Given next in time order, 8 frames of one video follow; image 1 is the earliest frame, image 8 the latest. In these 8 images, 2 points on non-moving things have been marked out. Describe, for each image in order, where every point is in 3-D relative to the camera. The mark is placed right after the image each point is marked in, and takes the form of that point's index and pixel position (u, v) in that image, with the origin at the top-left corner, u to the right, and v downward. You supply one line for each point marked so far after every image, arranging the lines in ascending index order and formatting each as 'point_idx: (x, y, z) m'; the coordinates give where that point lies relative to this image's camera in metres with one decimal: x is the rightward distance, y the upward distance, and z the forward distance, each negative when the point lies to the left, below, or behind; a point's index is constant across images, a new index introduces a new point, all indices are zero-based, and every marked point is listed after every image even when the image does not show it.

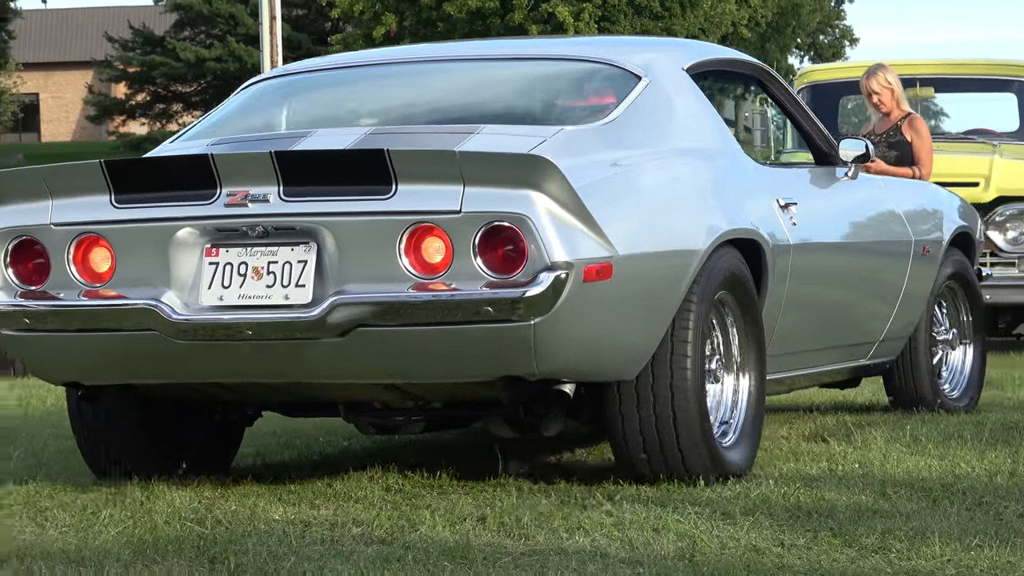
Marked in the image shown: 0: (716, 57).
0: (+1.2, +1.4, +5.8) m
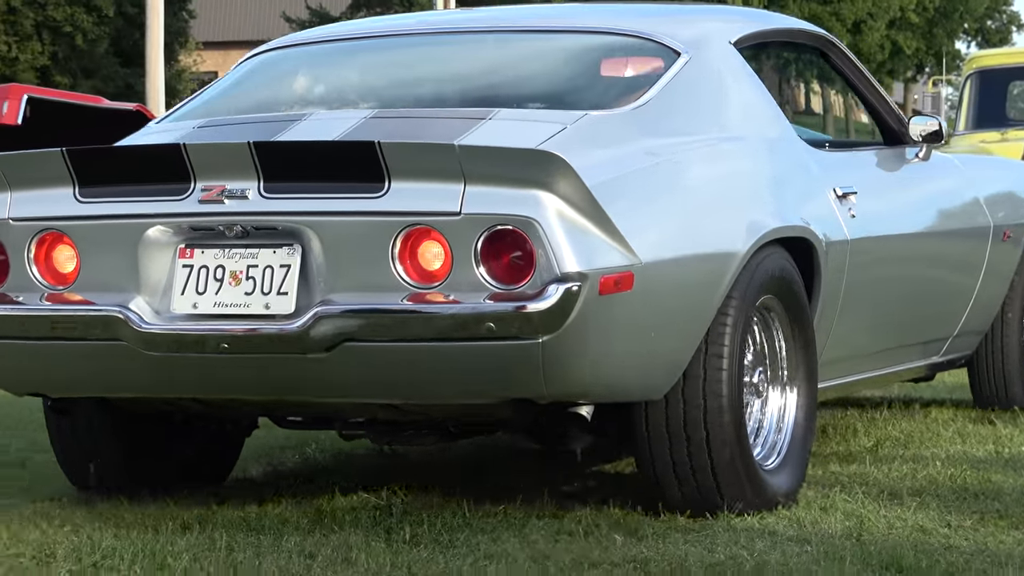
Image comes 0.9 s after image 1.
0: (+1.4, +1.3, +5.1) m
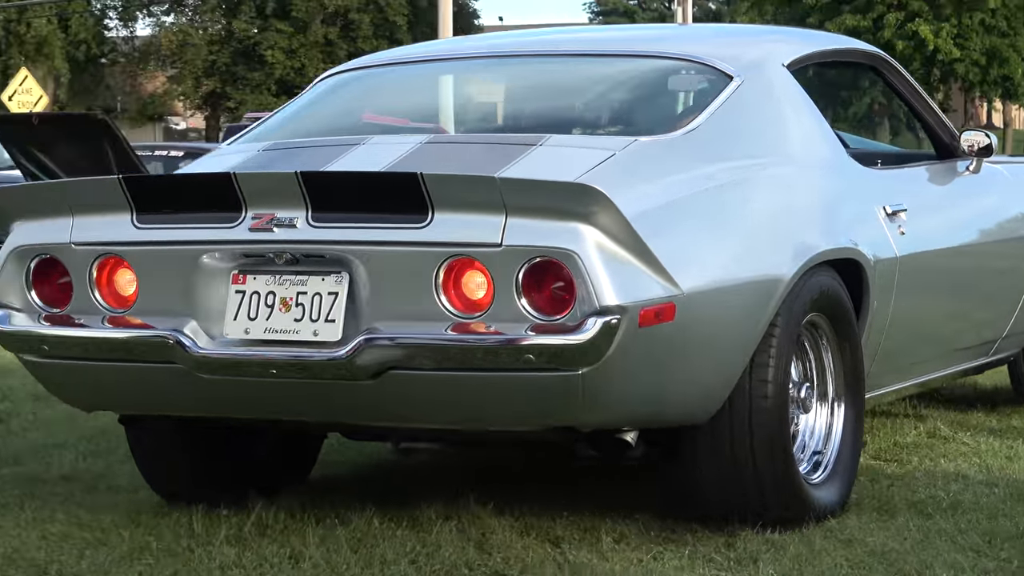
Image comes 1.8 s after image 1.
0: (+1.7, +1.2, +5.0) m
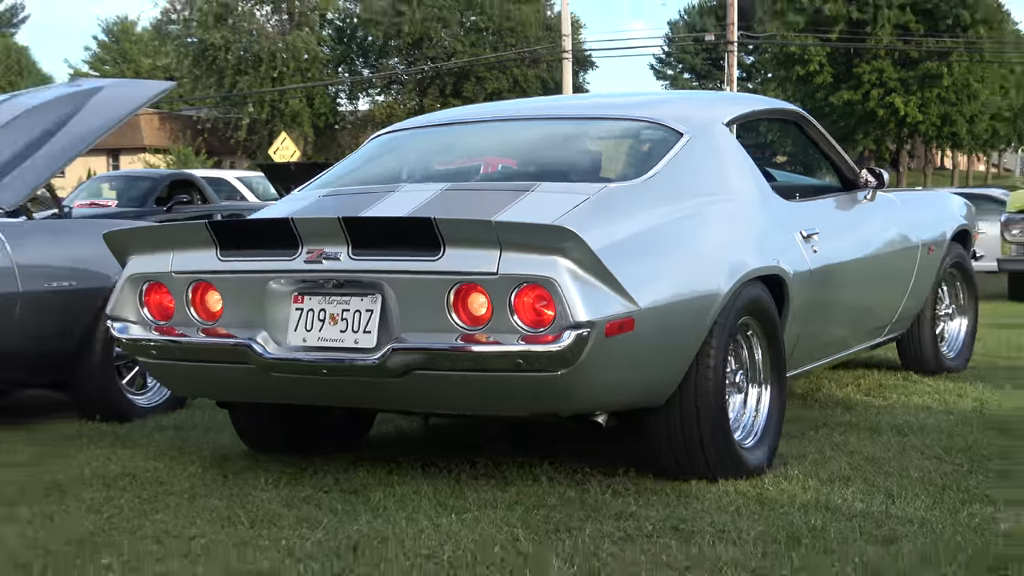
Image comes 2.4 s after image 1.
0: (+1.6, +1.1, +6.2) m
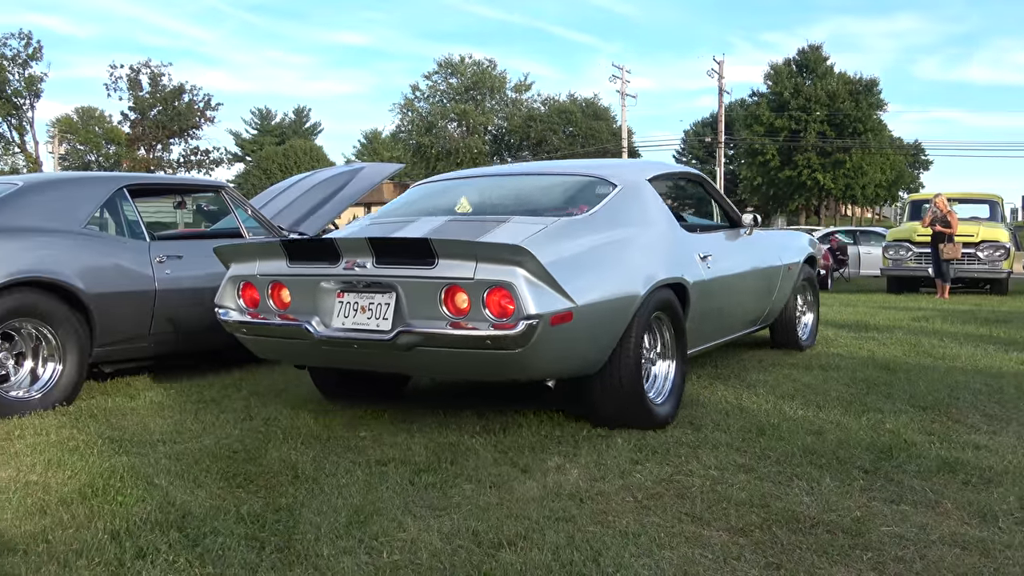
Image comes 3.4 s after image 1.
0: (+2.1, +0.9, +8.5) m
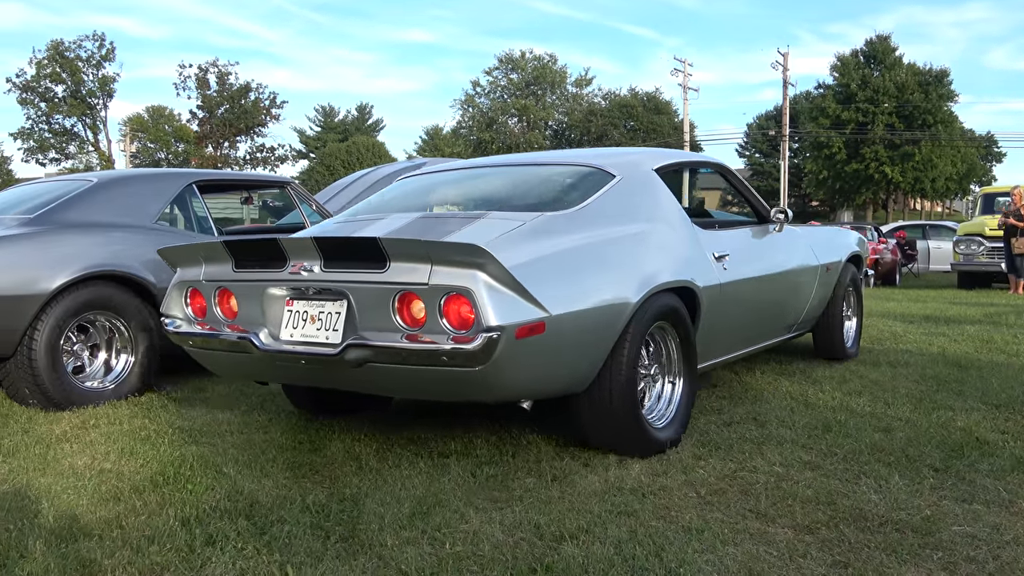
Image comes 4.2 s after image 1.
0: (+2.6, +1.0, +8.3) m
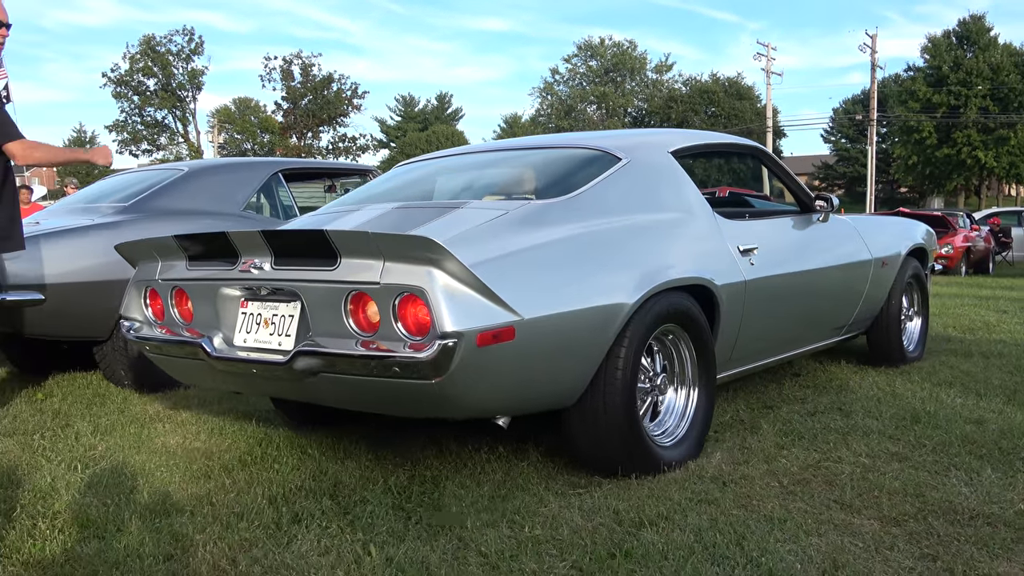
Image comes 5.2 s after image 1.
0: (+3.2, +1.1, +8.1) m
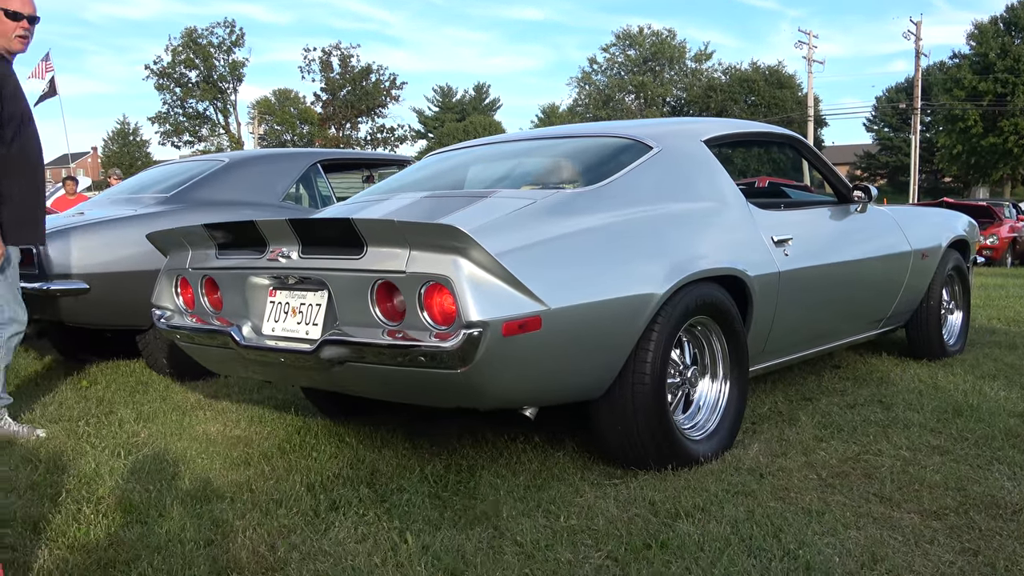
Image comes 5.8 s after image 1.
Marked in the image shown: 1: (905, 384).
0: (+3.5, +1.1, +8.0) m
1: (+1.6, -0.4, +4.2) m
